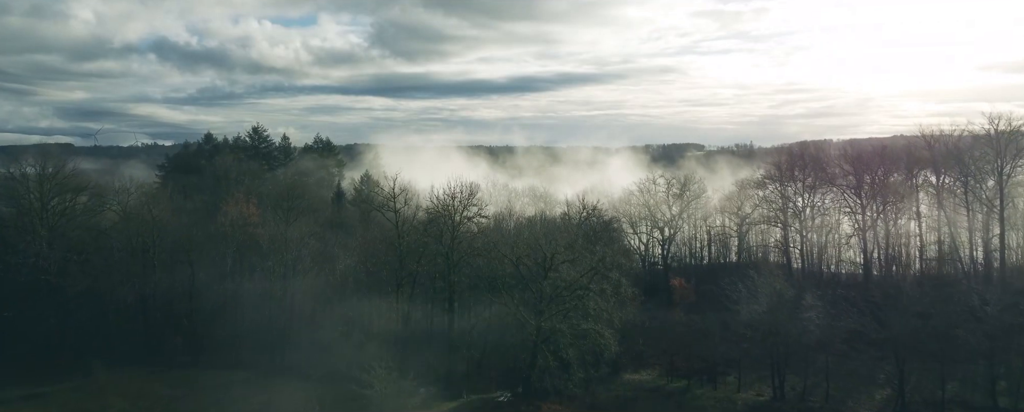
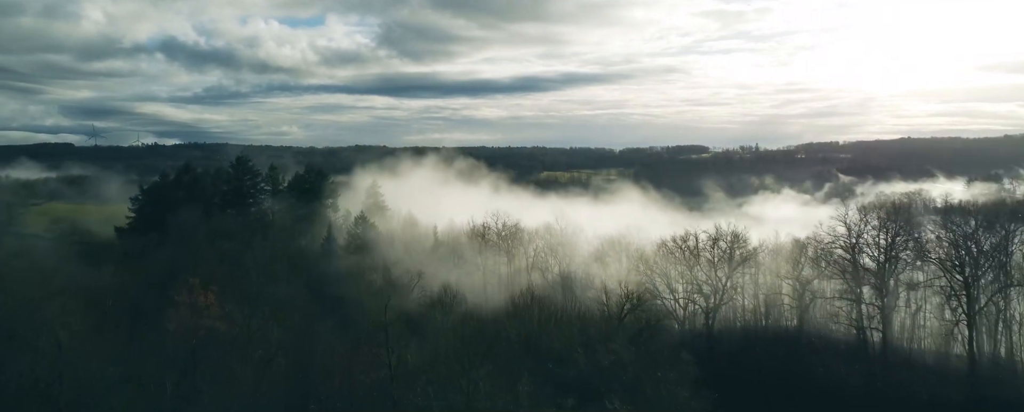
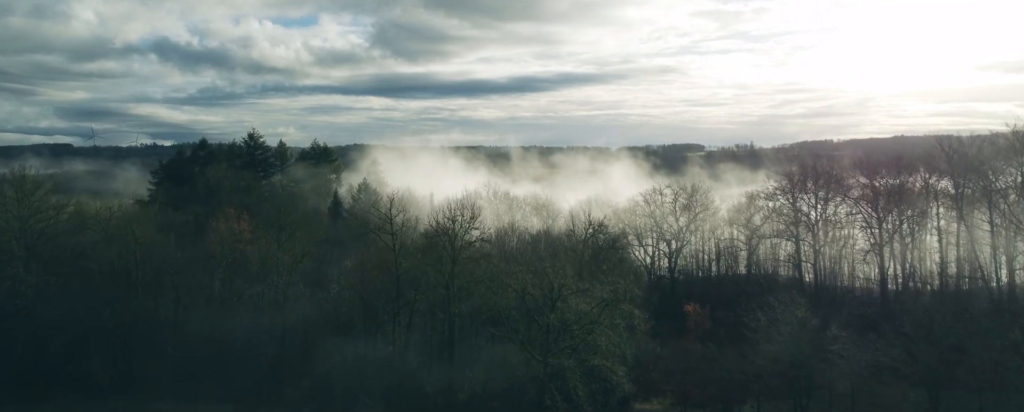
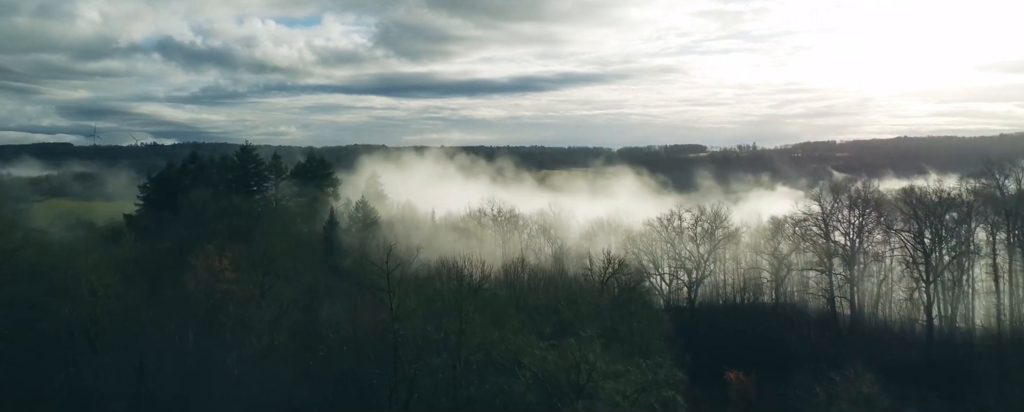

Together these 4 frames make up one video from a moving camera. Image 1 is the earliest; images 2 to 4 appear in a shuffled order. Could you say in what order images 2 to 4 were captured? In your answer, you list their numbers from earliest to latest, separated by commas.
3, 4, 2
